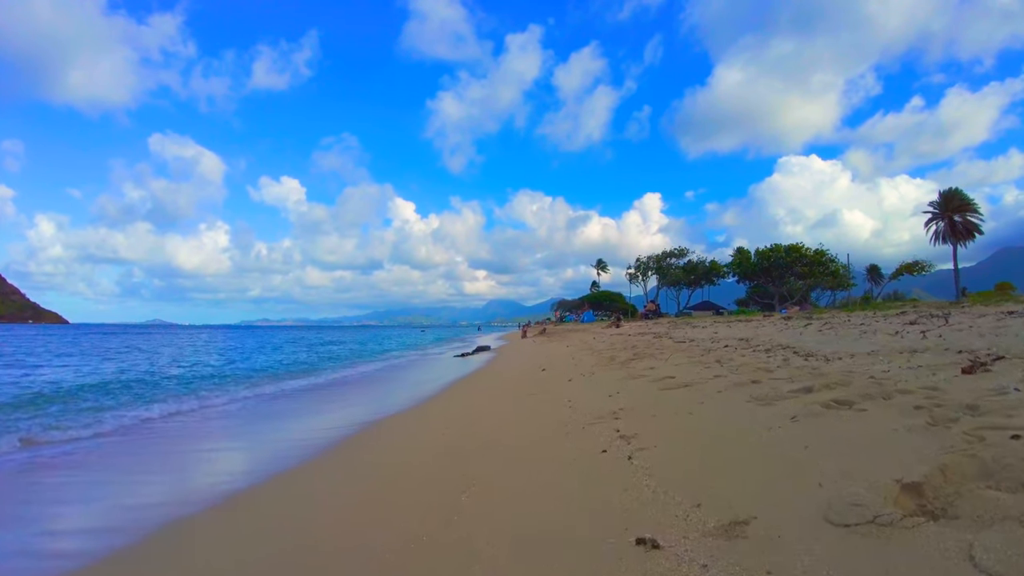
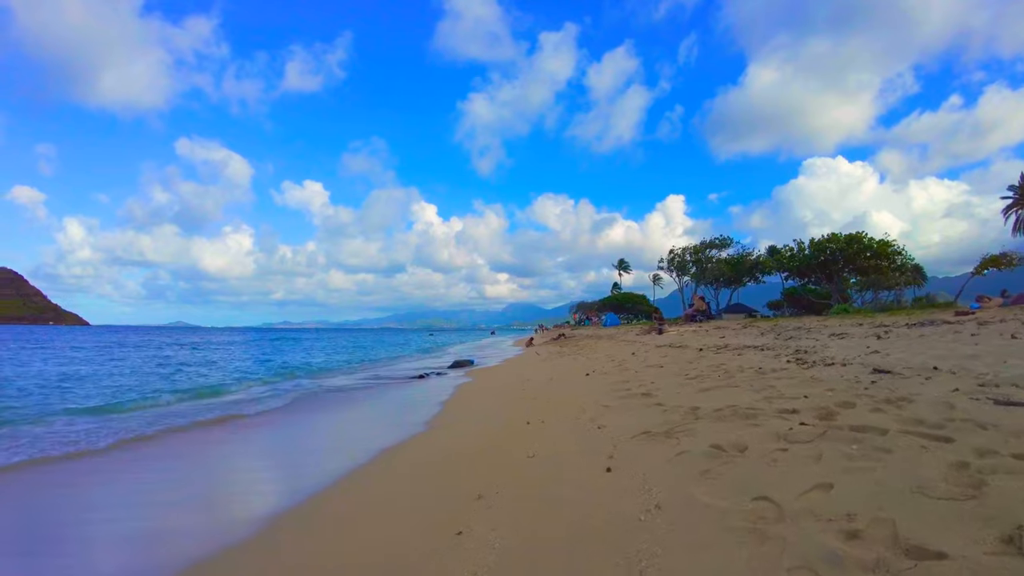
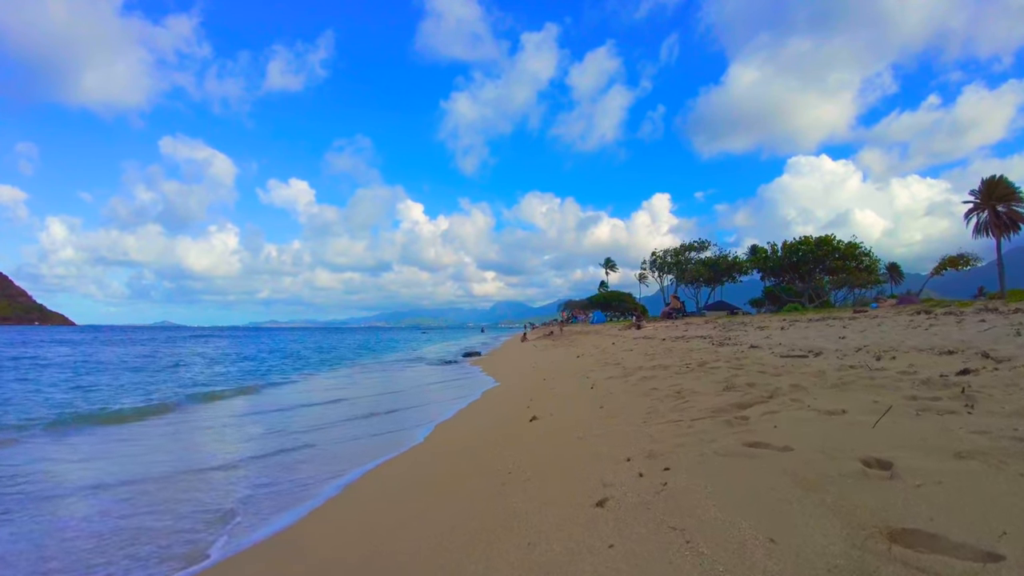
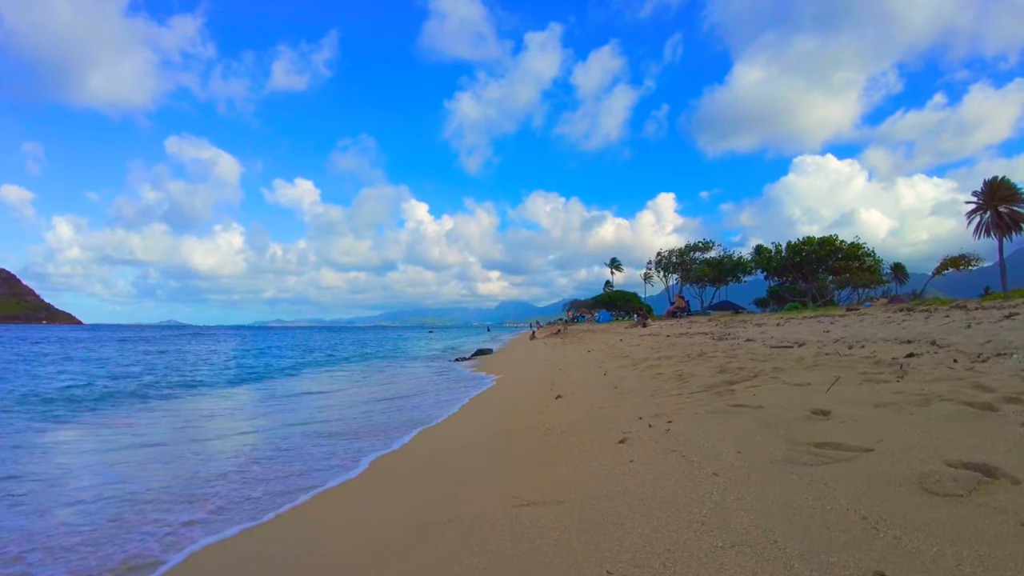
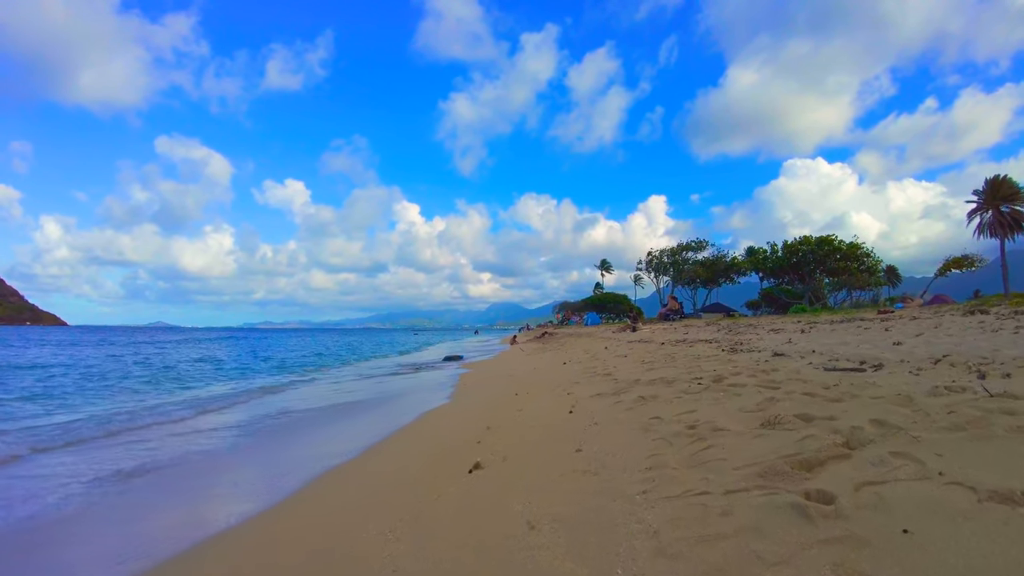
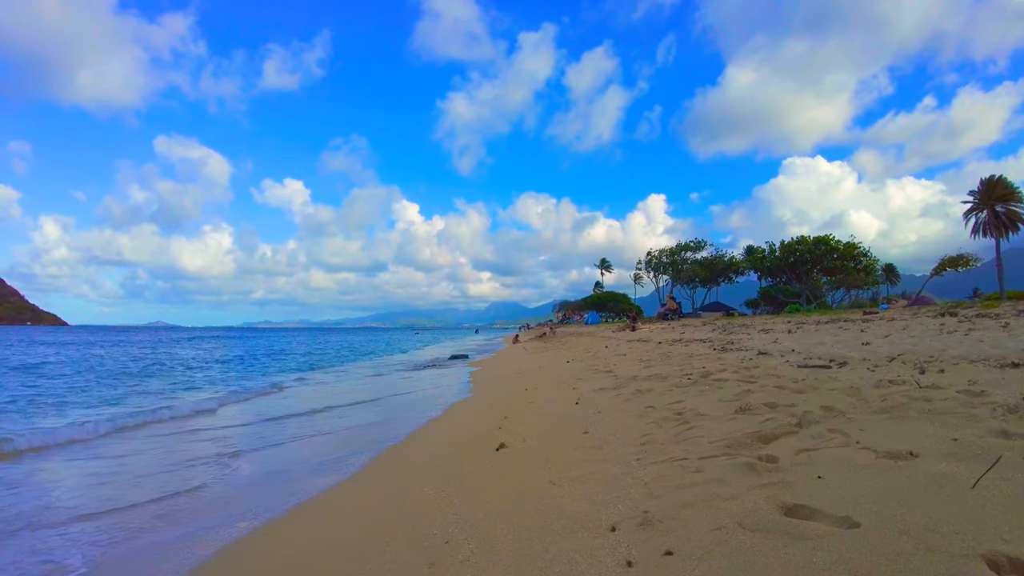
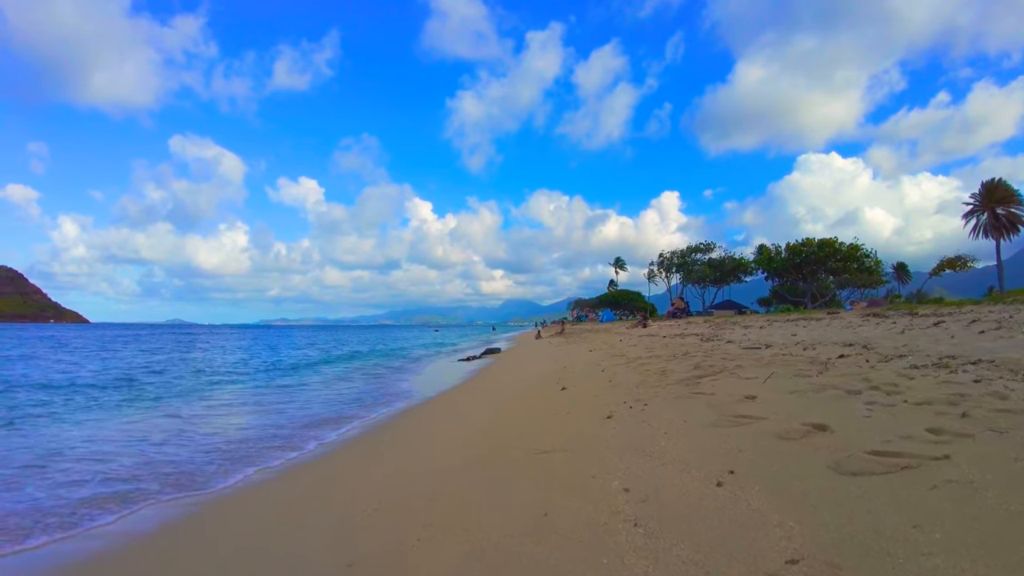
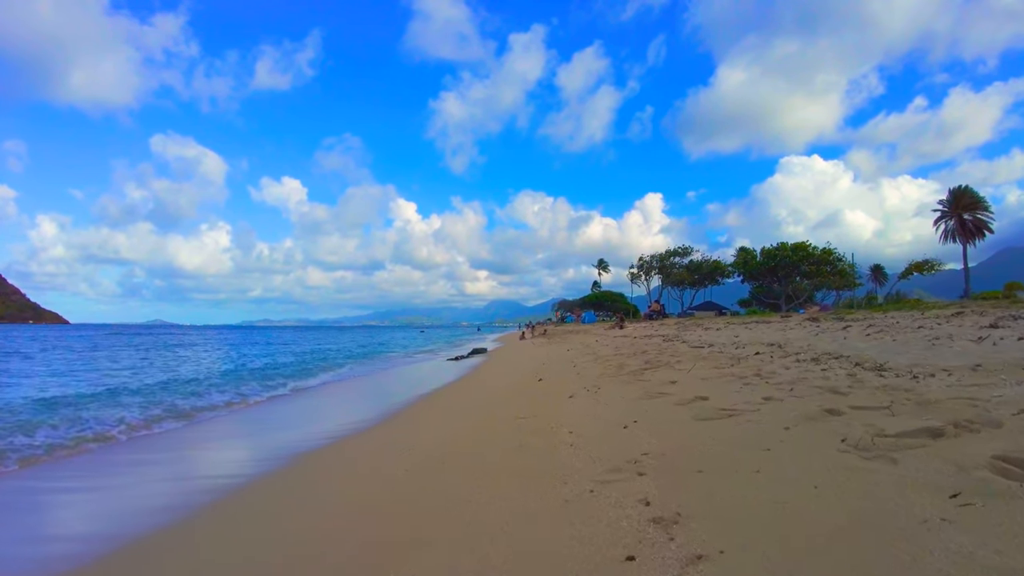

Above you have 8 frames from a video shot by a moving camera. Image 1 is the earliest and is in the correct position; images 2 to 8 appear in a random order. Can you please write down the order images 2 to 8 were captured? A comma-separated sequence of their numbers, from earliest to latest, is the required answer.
8, 7, 4, 3, 6, 5, 2
